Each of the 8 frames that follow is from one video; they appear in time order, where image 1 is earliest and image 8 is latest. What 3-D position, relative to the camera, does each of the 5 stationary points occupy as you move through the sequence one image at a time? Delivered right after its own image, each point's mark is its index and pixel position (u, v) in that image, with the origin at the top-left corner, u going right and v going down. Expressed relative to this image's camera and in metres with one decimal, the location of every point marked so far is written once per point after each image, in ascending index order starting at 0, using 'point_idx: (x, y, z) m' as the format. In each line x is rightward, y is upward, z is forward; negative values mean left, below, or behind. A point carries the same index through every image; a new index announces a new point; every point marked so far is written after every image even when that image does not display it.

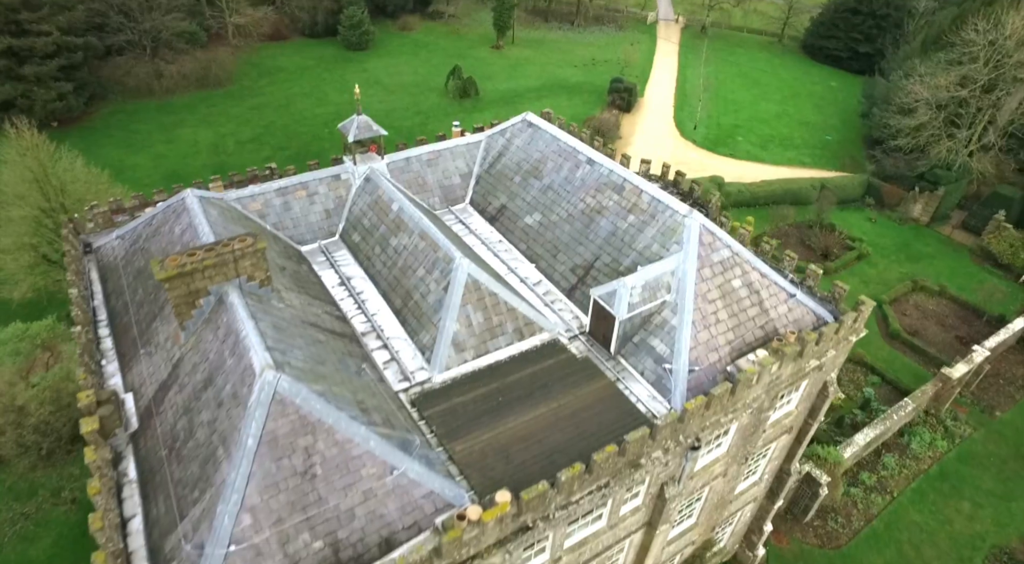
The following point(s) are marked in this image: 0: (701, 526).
0: (+4.8, -6.3, +15.6) m
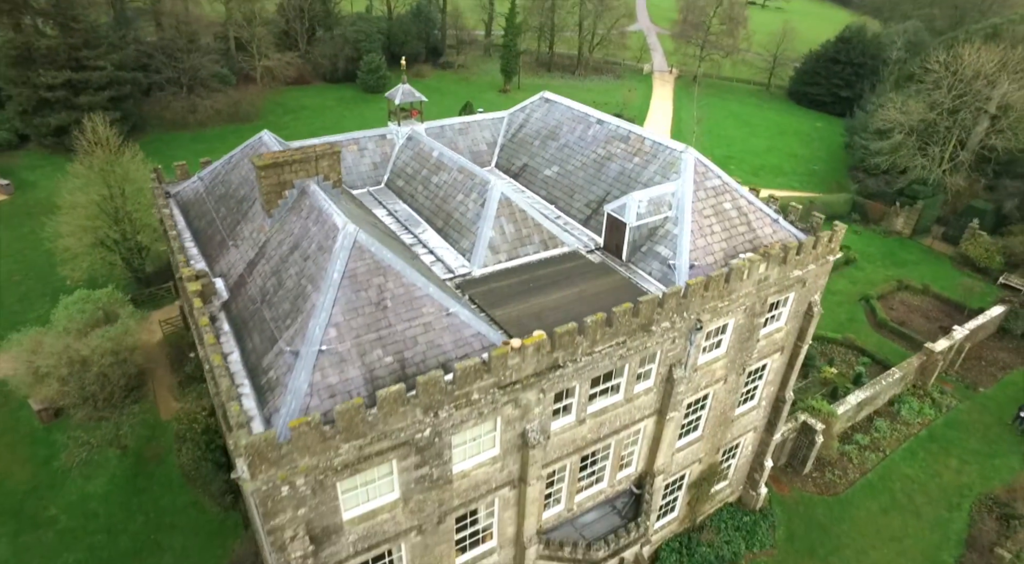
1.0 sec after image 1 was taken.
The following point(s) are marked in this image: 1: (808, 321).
0: (+5.5, -4.5, +17.3) m
1: (+8.2, -1.1, +16.9) m
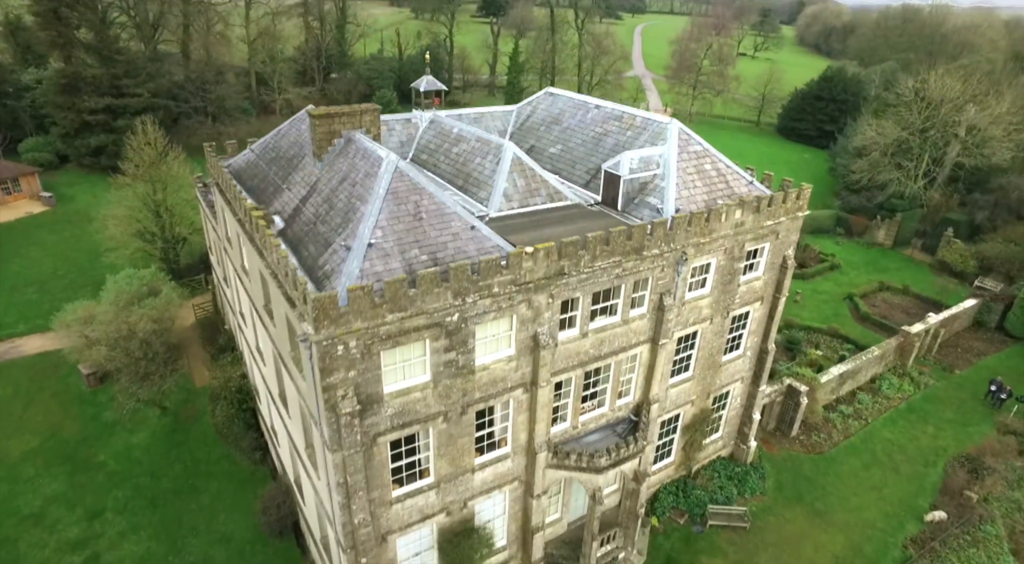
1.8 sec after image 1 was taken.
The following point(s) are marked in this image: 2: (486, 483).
0: (+5.8, -3.2, +19.3) m
1: (+8.5, +0.2, +19.2) m
2: (-0.6, -5.2, +15.5) m
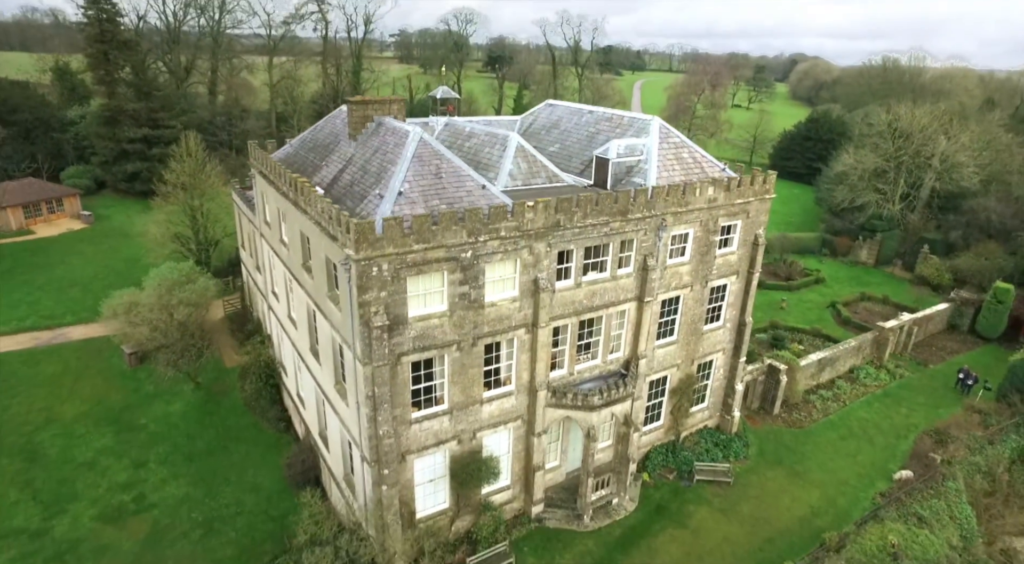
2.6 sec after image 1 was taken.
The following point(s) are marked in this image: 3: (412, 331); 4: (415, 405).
0: (+5.9, -2.3, +21.6) m
1: (+8.7, +1.1, +21.8) m
2: (-0.5, -3.9, +17.7) m
3: (-2.5, -1.2, +15.4) m
4: (-2.6, -3.3, +16.4) m
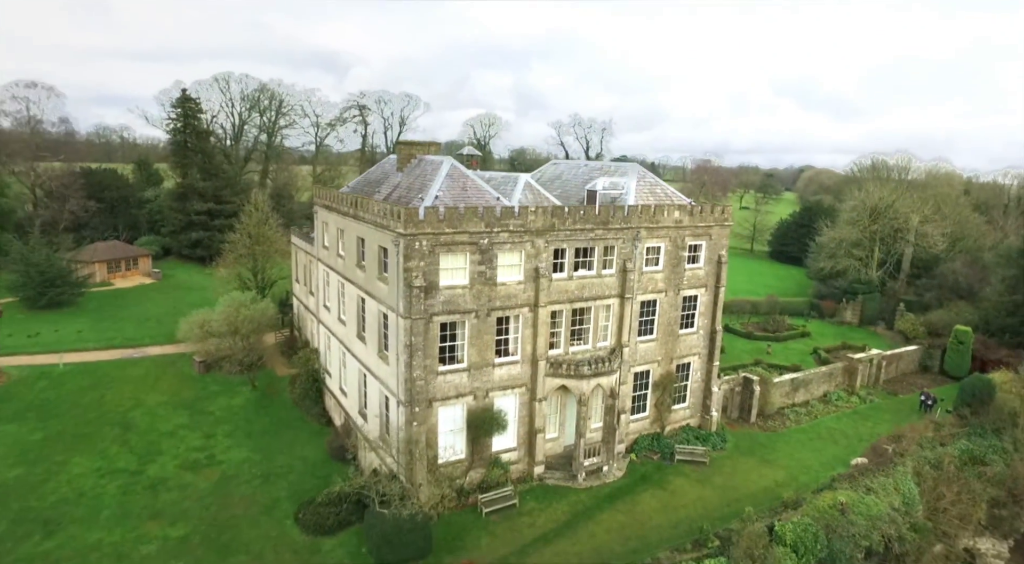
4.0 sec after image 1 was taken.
0: (+6.3, -2.7, +26.0) m
1: (+9.1, +0.6, +26.7) m
2: (-0.3, -3.5, +22.2) m
3: (-2.4, -0.5, +20.5) m
4: (-2.4, -2.7, +21.0) m
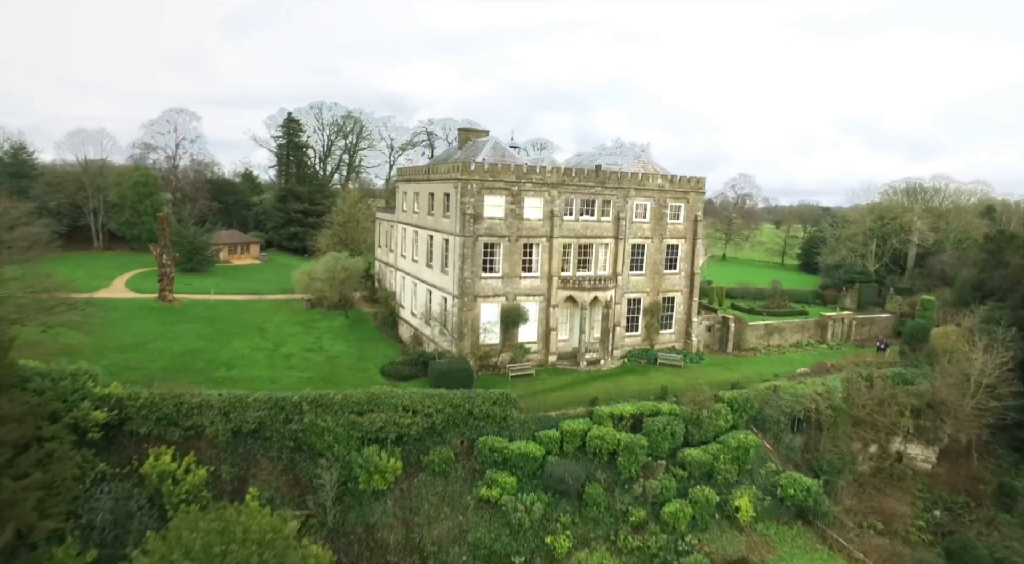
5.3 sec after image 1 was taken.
0: (+7.7, +0.1, +34.7) m
1: (+10.6, +3.3, +35.3) m
2: (+0.7, -0.4, +31.4) m
3: (-1.3, +2.8, +30.1) m
4: (-1.4, +0.6, +30.6) m
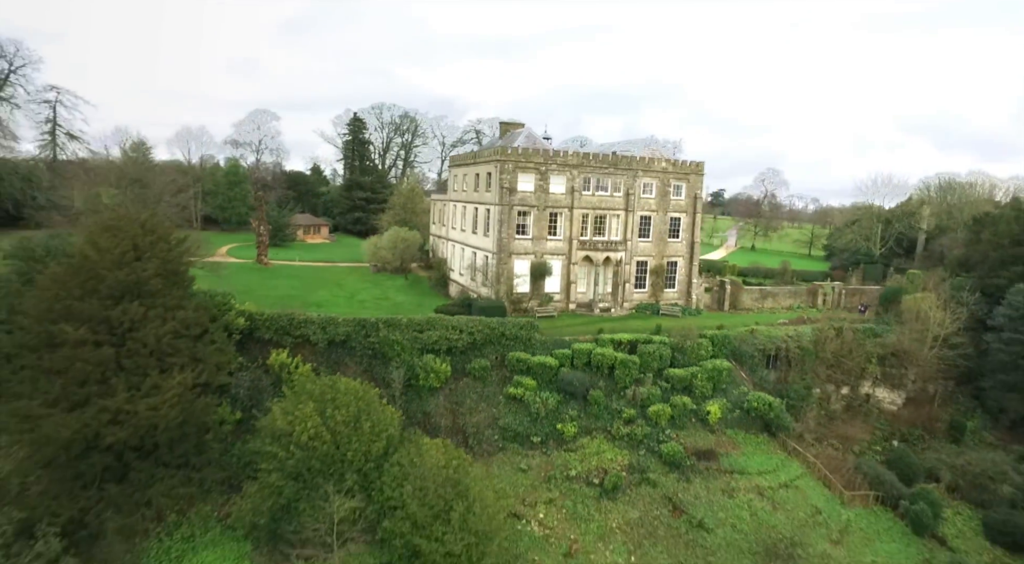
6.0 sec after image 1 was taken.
0: (+9.7, +2.5, +41.8) m
1: (+12.7, +5.6, +42.3) m
2: (+2.5, +2.1, +39.1) m
3: (+0.4, +5.3, +38.0) m
4: (+0.3, +3.1, +38.4) m
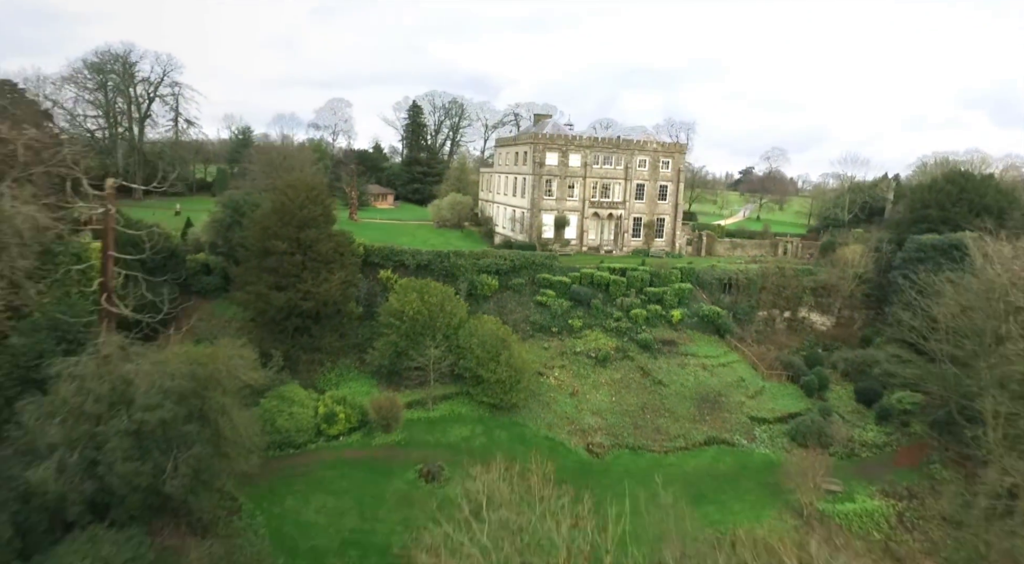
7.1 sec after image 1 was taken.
0: (+12.5, +6.9, +56.3) m
1: (+15.5, +10.0, +56.4) m
2: (+5.1, +6.6, +54.0) m
3: (+3.0, +9.8, +52.9) m
4: (+2.9, +7.6, +53.4) m
